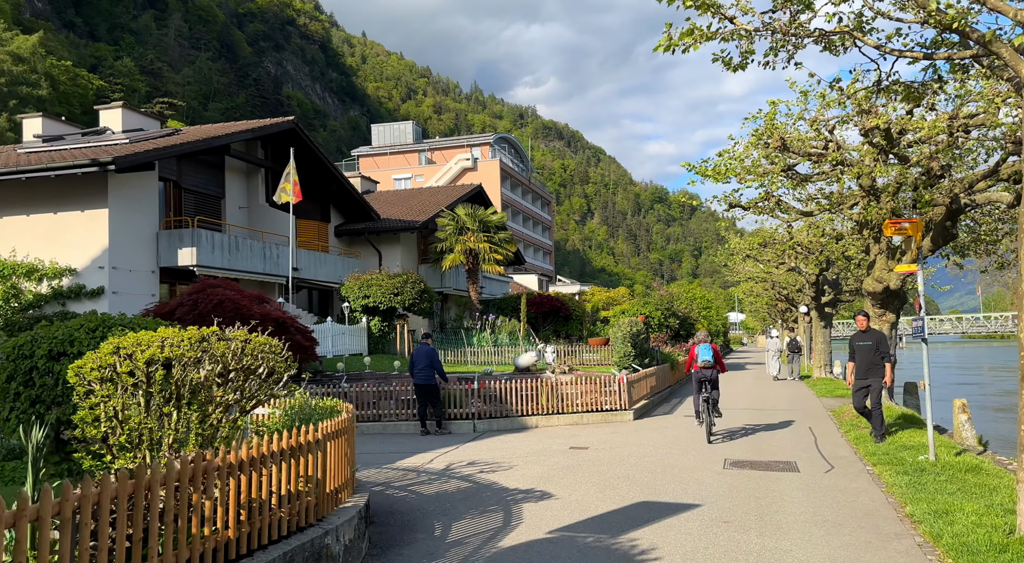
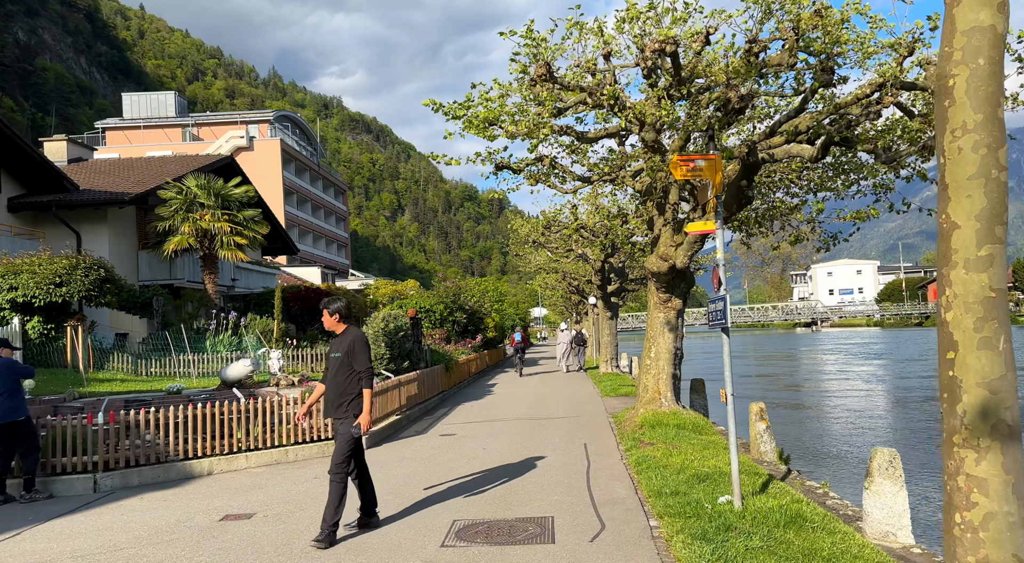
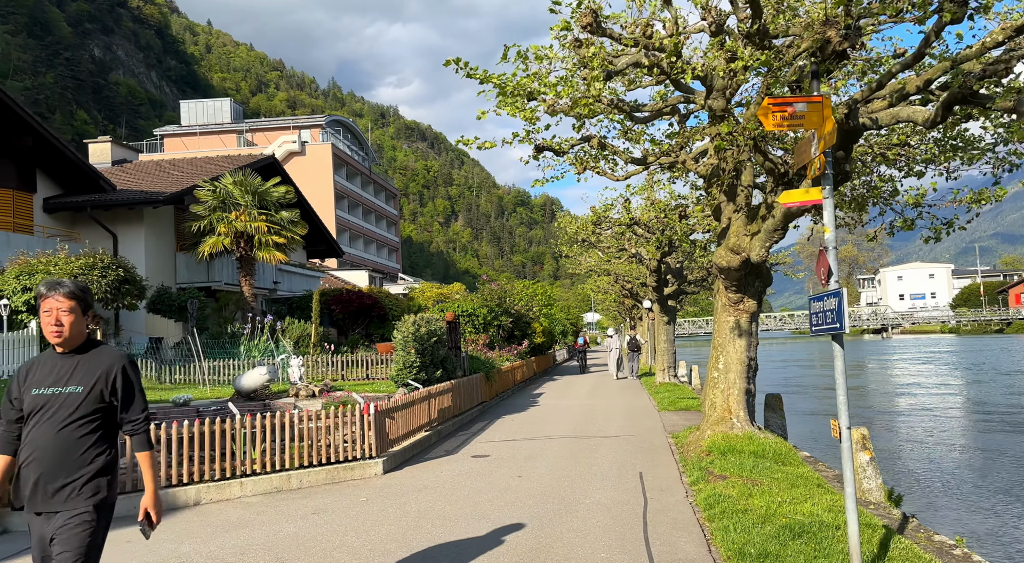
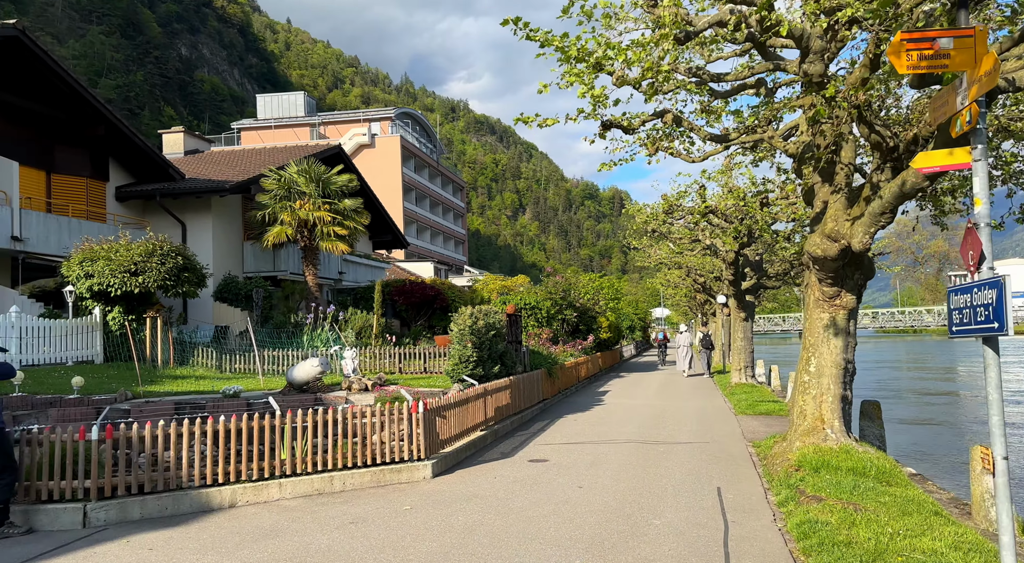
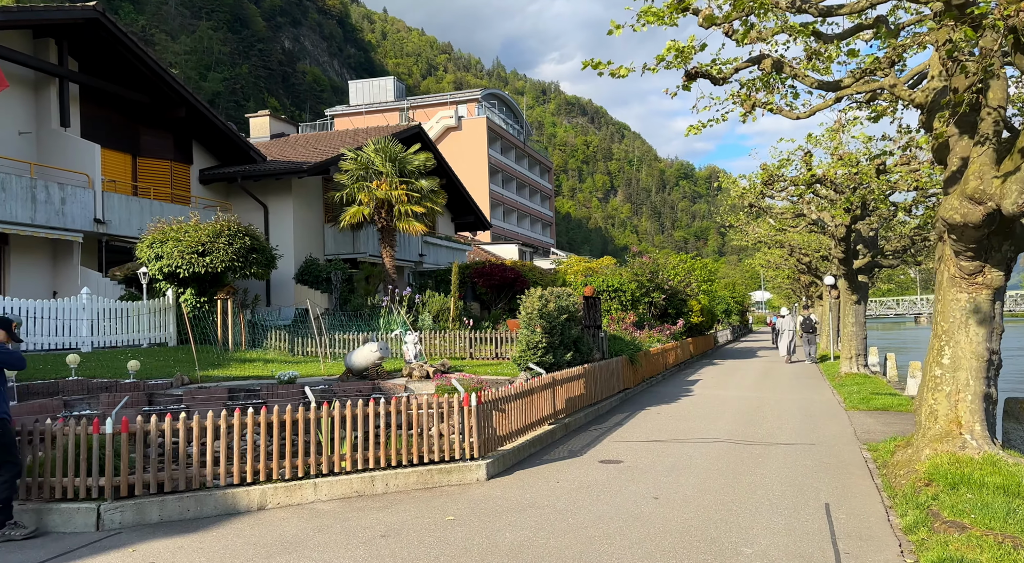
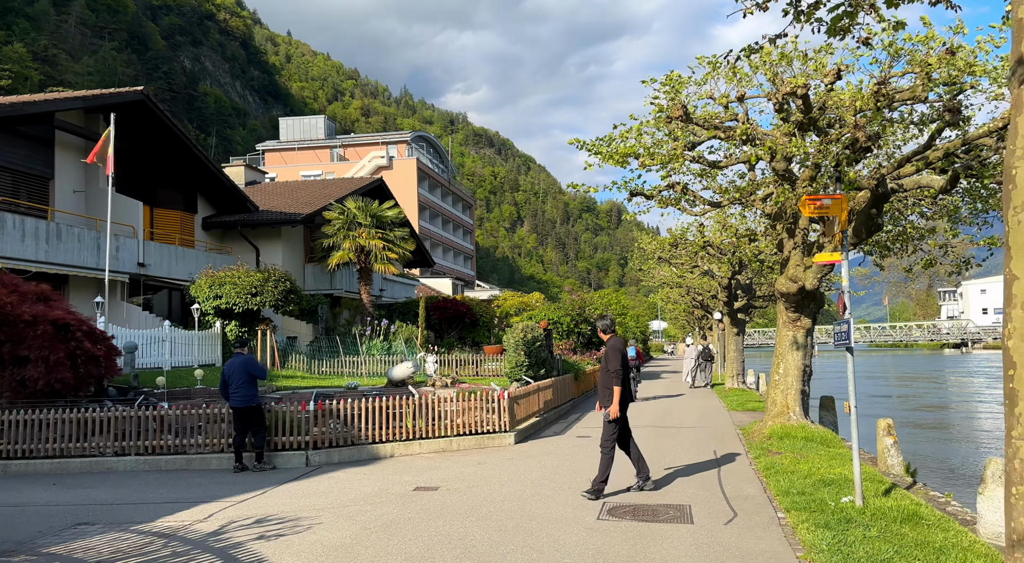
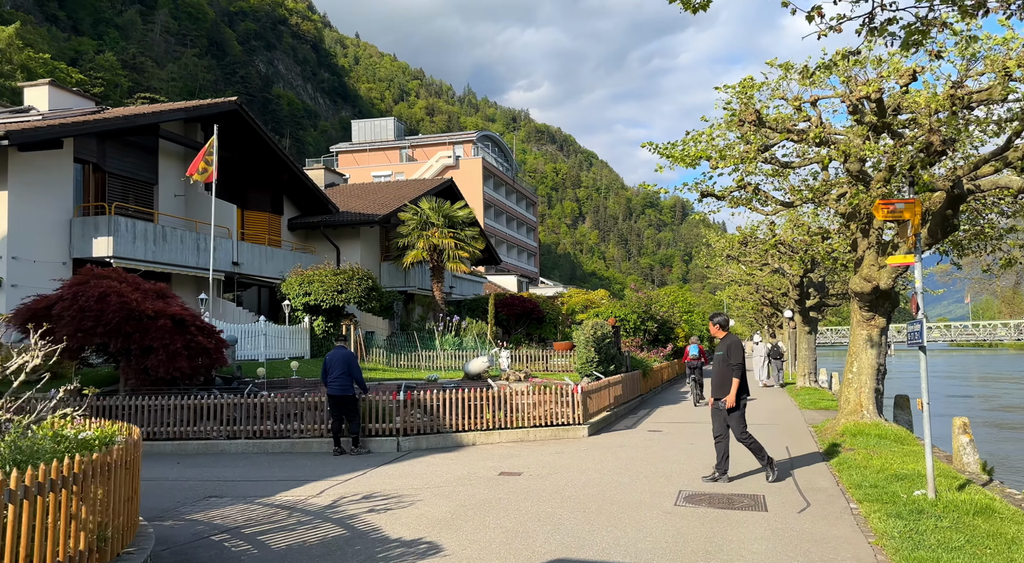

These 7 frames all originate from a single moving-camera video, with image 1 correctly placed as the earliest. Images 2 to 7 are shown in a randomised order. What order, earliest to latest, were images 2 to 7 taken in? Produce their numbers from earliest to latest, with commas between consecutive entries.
7, 6, 2, 3, 4, 5
